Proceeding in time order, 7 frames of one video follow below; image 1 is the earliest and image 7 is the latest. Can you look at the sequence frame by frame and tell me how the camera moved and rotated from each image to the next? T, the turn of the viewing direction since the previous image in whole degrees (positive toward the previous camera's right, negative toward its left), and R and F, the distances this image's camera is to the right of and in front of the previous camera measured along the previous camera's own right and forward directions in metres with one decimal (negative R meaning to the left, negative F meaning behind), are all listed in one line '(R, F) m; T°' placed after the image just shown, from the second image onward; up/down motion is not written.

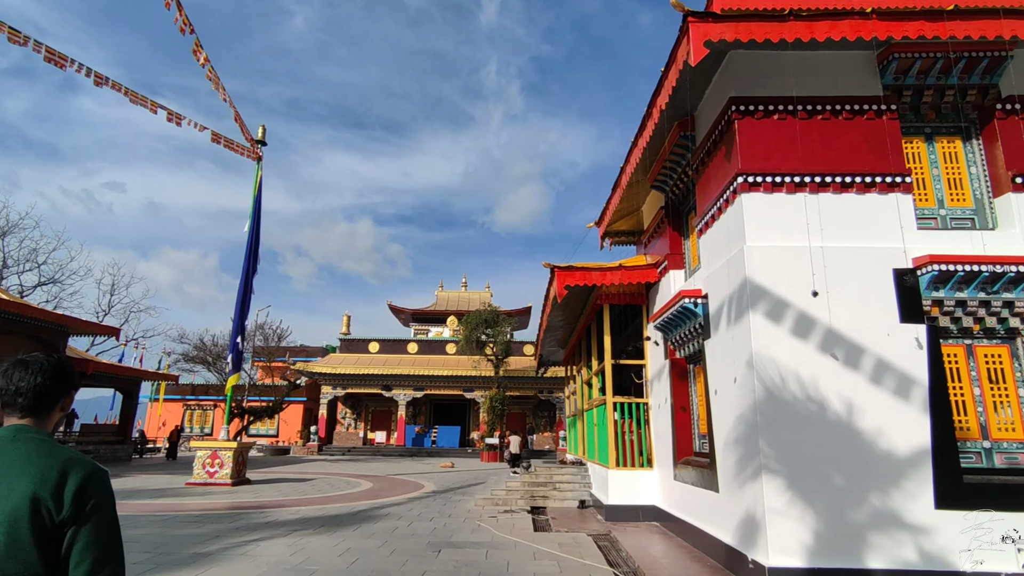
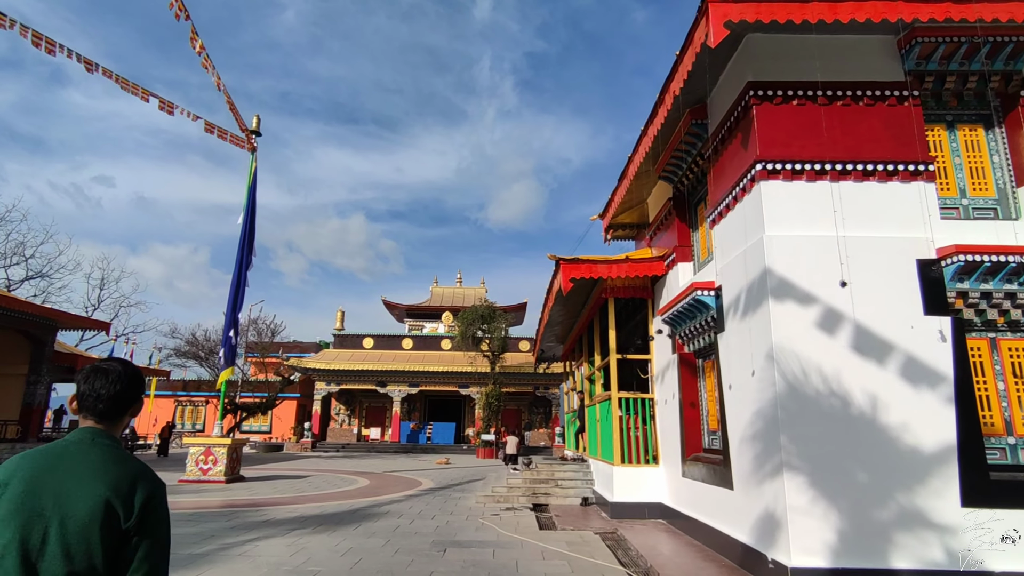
(-0.1, +0.2) m; +1°
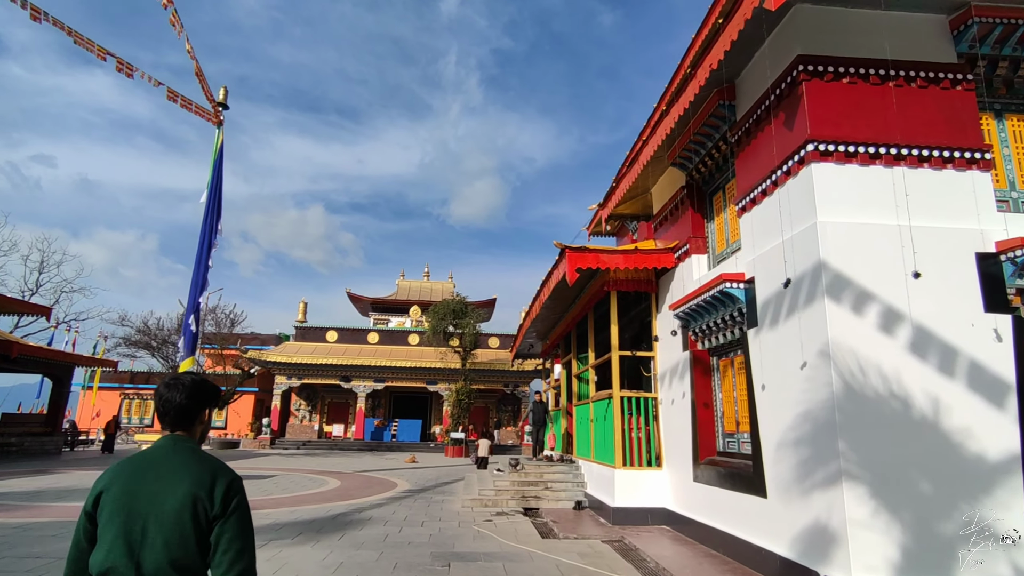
(-0.5, +0.5) m; +4°
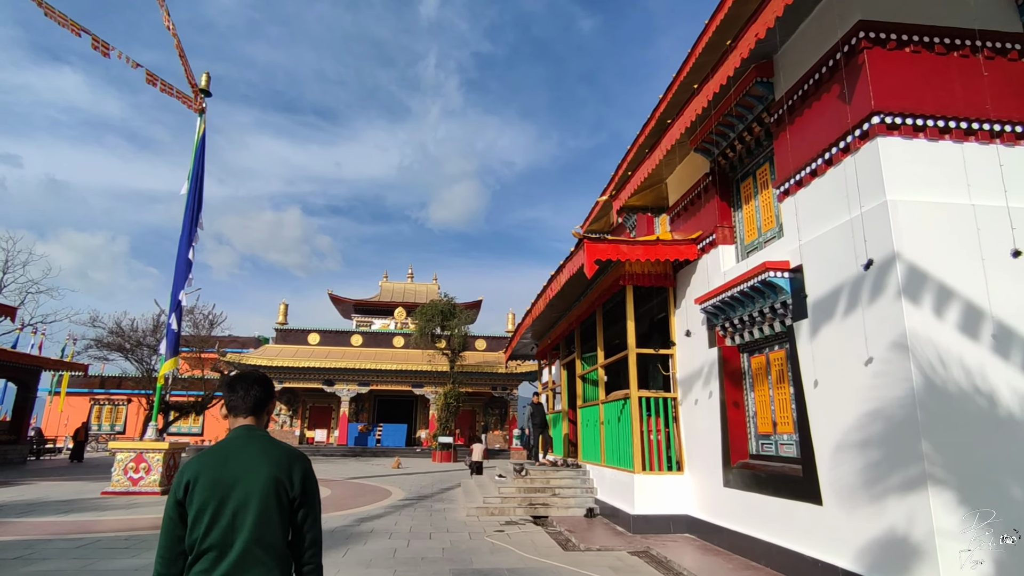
(-0.4, +0.5) m; +2°
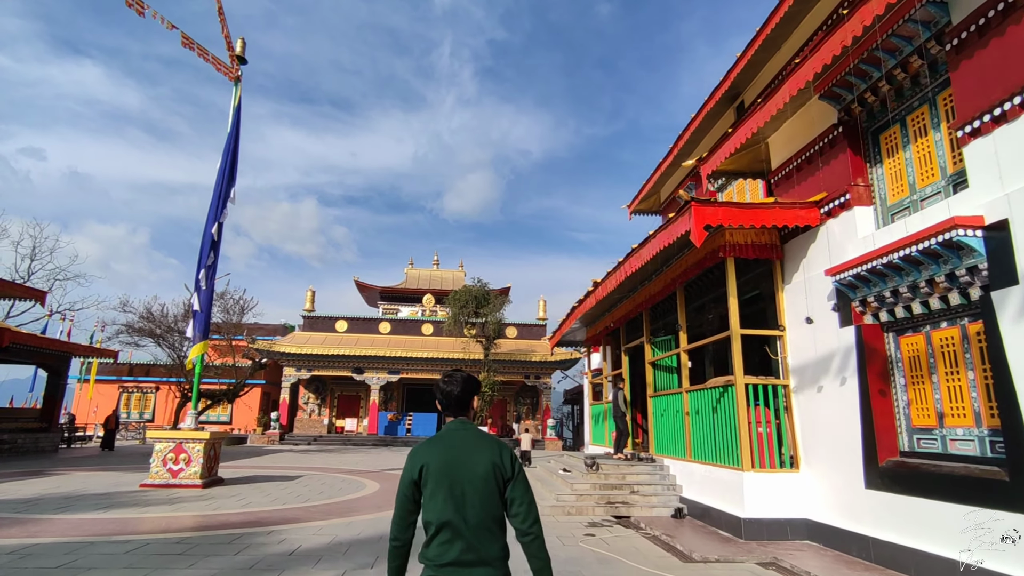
(-0.8, +0.8) m; -2°
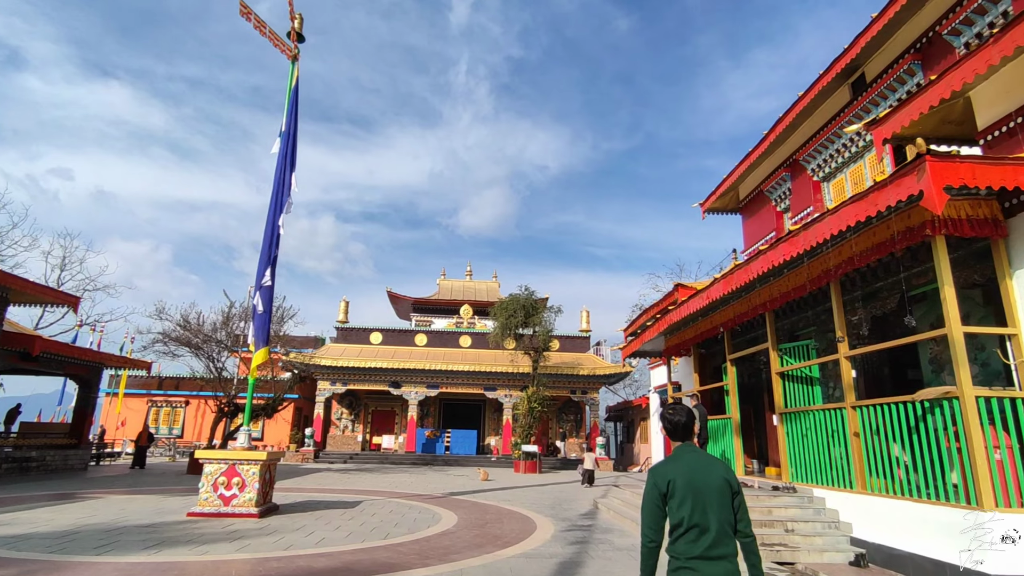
(-1.2, +1.3) m; -2°
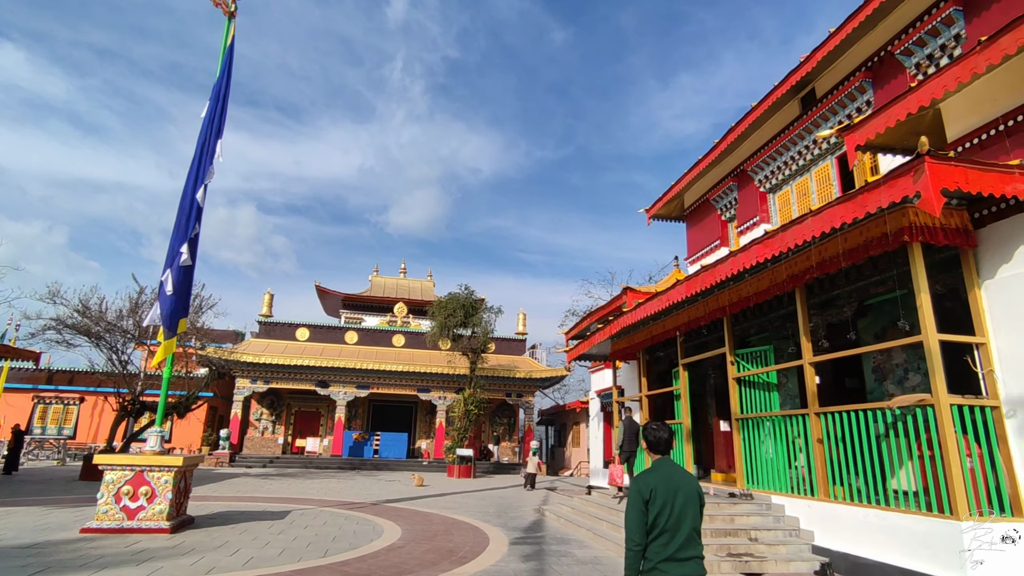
(-0.4, +0.5) m; +7°
